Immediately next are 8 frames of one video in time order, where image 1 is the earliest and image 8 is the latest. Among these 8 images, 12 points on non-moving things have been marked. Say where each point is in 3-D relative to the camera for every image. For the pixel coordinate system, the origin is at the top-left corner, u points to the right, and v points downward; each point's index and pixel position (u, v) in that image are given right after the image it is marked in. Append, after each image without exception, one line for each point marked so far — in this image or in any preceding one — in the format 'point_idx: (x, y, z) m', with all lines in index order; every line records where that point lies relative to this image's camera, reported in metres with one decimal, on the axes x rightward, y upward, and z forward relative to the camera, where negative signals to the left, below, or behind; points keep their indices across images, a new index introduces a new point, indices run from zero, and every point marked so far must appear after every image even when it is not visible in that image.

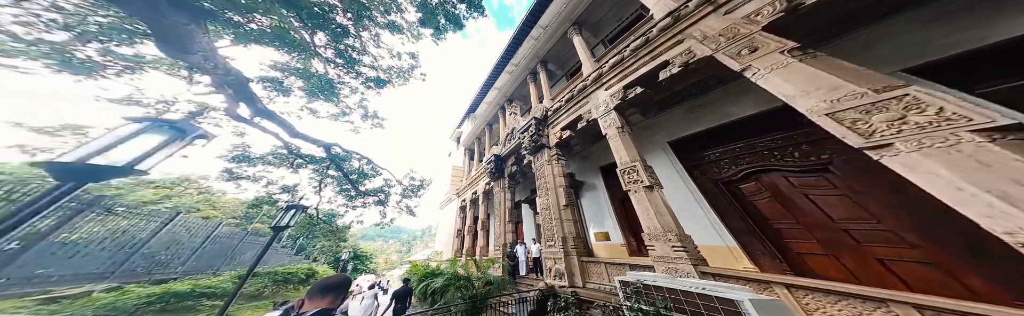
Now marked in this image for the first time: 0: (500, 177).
0: (-0.6, -0.8, +7.6) m
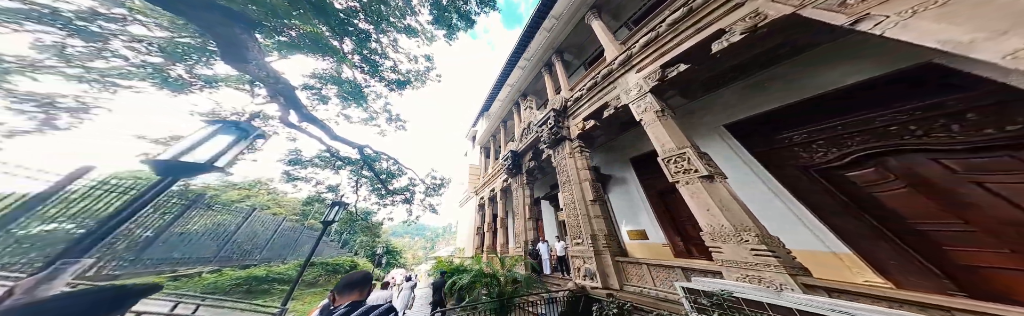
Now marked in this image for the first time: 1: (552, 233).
0: (+0.2, -0.6, +7.5) m
1: (+1.7, -3.0, +7.1) m
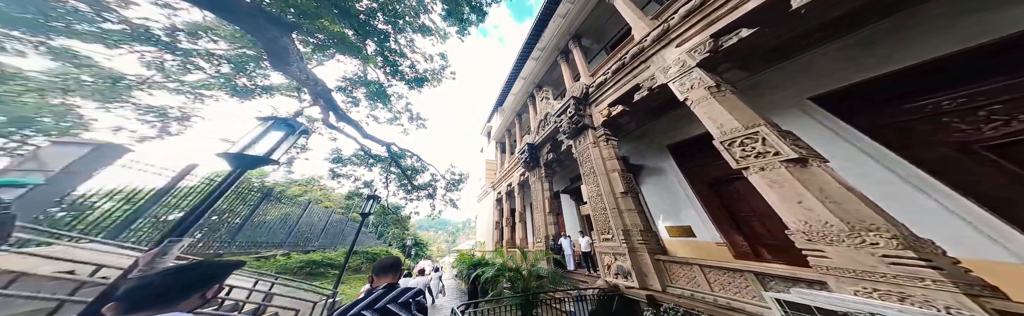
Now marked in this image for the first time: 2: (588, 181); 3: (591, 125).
0: (+1.0, -0.4, +7.3) m
1: (+2.4, -2.7, +6.9) m
2: (+1.6, -0.5, +3.9) m
3: (+2.0, +0.9, +4.5) m
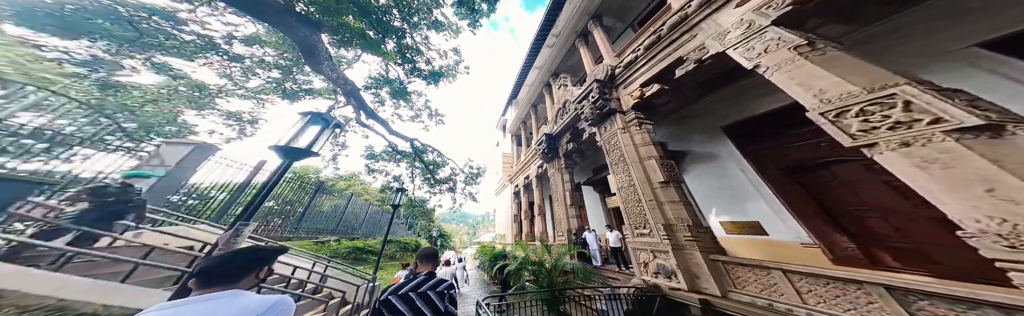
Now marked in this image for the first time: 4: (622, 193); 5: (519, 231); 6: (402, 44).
0: (+1.7, 0.0, +7.1) m
1: (+3.2, -2.3, +6.5) m
2: (+2.1, -0.2, +3.6) m
3: (+2.5, +1.1, +4.1) m
4: (+2.1, -0.6, +3.4) m
5: (+0.4, -5.0, +12.0) m
6: (-2.9, +3.0, +4.6) m
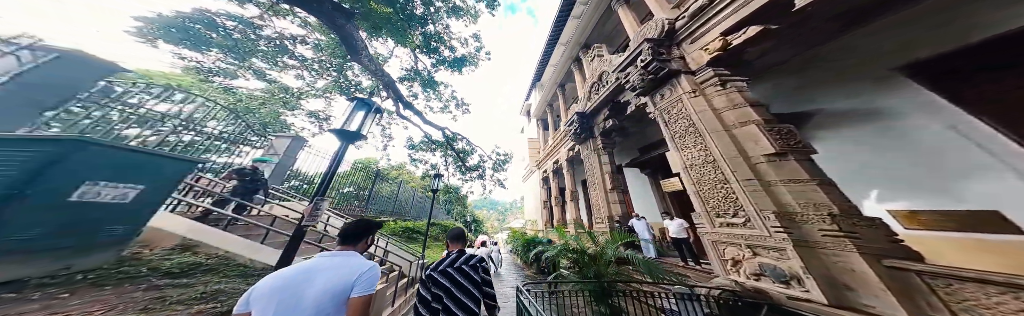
0: (+2.9, +0.7, +6.4) m
1: (+4.4, -1.6, +5.8) m
2: (+2.8, +0.2, +2.9) m
3: (+3.2, +1.6, +3.3) m
4: (+2.8, -0.2, +2.7) m
5: (+2.5, -3.9, +11.8) m
6: (-2.2, +3.4, +4.4) m
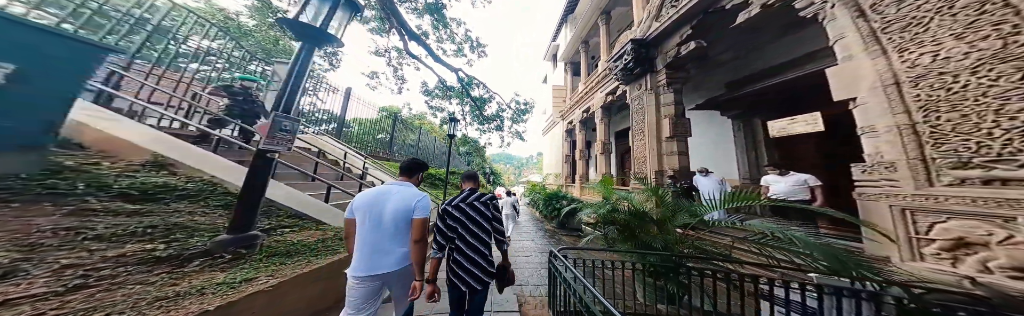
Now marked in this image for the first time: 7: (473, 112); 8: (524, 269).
0: (+3.9, +2.3, +4.9) m
1: (+5.3, -0.1, +4.8) m
2: (+3.5, +1.0, +1.6) m
3: (+4.0, +2.4, +1.6) m
4: (+3.5, +0.6, +1.6) m
5: (+3.8, -0.8, +11.3) m
6: (-1.3, +4.7, +2.7) m
7: (-1.8, +2.3, +8.2) m
8: (+0.2, -2.0, +2.9) m
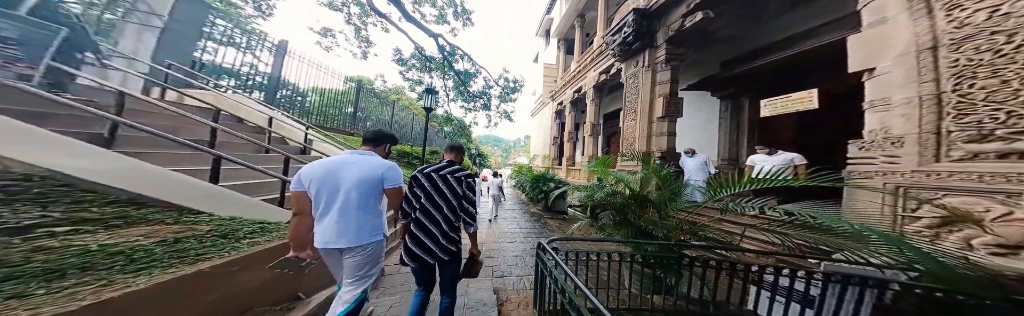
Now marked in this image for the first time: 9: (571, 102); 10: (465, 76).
0: (+3.5, +2.8, +4.5) m
1: (+4.9, +0.4, +4.8) m
2: (+3.3, +1.2, +1.4) m
3: (+3.8, +2.6, +1.3) m
4: (+3.3, +0.8, +1.4) m
5: (+3.0, +0.3, +11.2) m
6: (-1.4, +5.0, +1.8) m
7: (-2.4, +3.2, +7.5) m
8: (-0.1, -1.6, +2.8) m
9: (+3.2, +3.1, +9.2) m
10: (-1.8, +3.6, +7.2) m
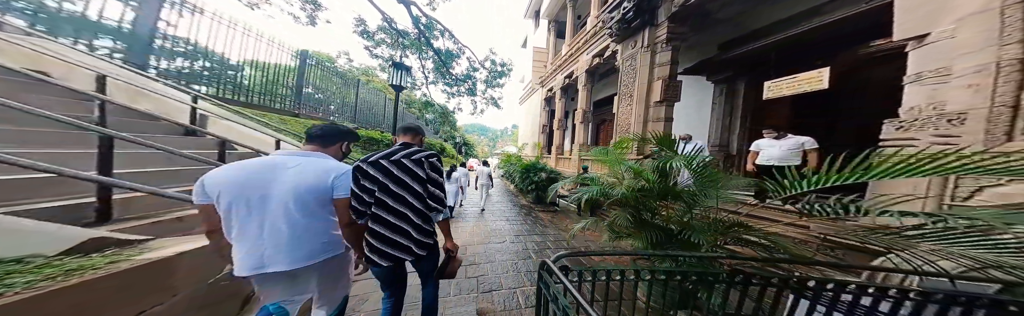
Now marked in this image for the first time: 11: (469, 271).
0: (+3.2, +3.1, +4.1) m
1: (+4.6, +0.7, +4.6) m
2: (+3.3, +1.4, +1.1) m
3: (+3.8, +2.8, +1.0) m
4: (+3.2, +0.9, +1.1) m
5: (+2.2, +1.0, +10.9) m
6: (-1.6, +5.1, +0.9) m
7: (-2.9, +3.6, +6.6) m
8: (-0.2, -1.4, +2.4) m
9: (+2.6, +3.6, +8.8) m
10: (-2.3, +4.0, +6.4) m
11: (-0.5, -1.4, +2.2) m
